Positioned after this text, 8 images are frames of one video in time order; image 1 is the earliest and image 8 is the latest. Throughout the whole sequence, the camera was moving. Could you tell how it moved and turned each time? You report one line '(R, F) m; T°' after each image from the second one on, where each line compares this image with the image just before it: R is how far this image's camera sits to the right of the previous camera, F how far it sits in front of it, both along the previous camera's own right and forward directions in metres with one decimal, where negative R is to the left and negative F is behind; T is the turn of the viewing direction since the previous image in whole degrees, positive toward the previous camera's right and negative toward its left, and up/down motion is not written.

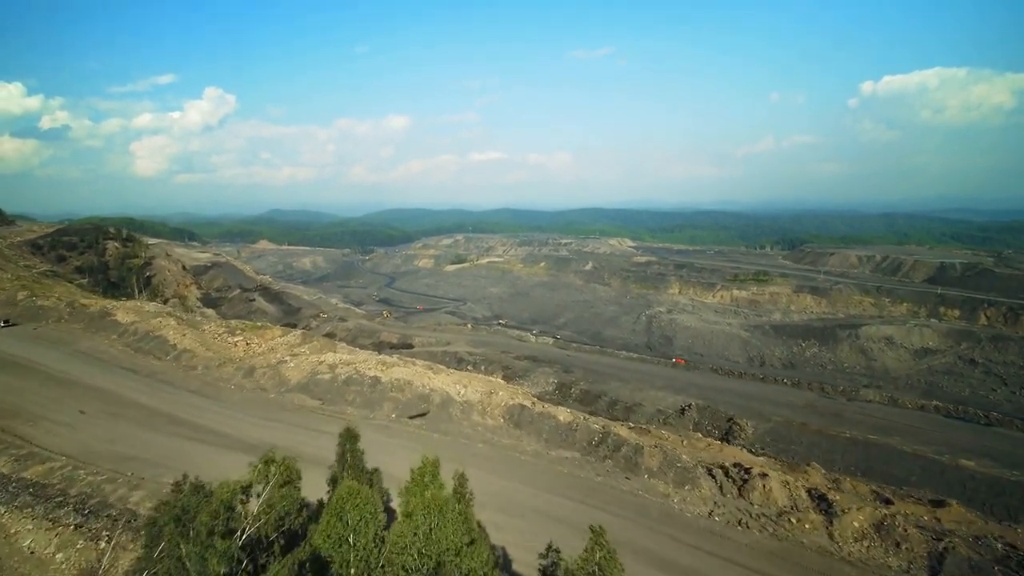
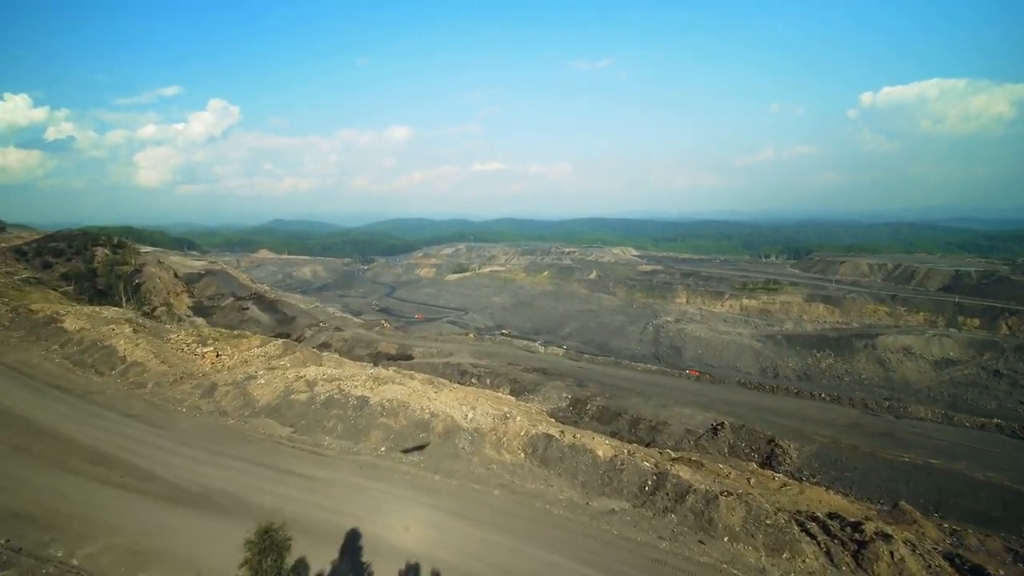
(-0.4, +2.4) m; 0°
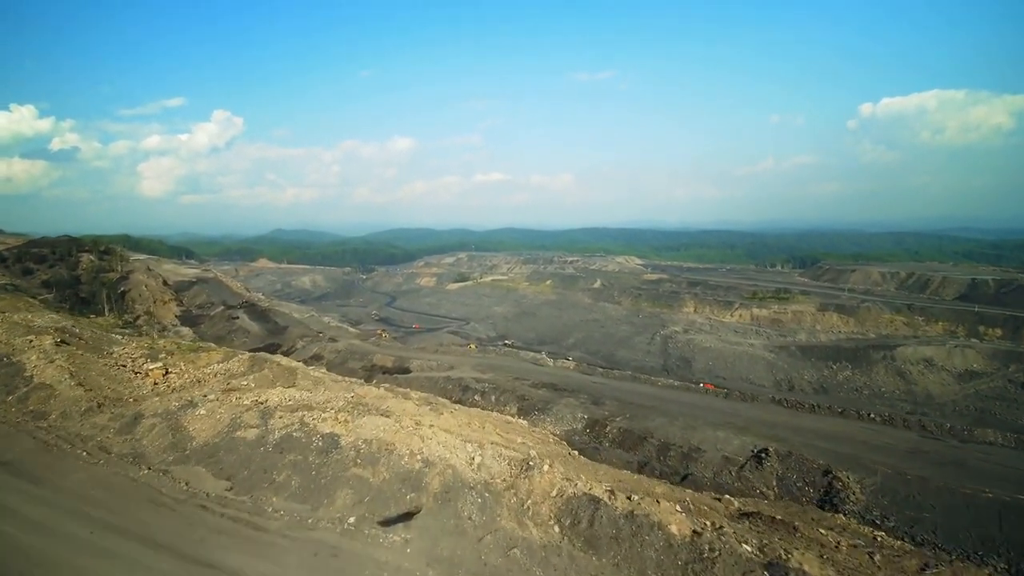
(-0.3, +2.7) m; 0°
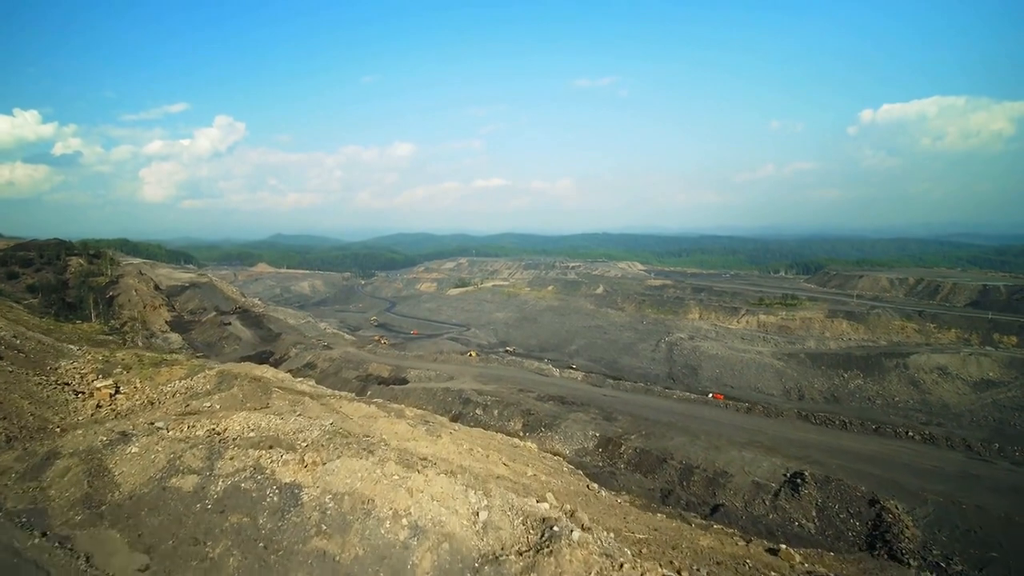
(-0.2, +1.8) m; 0°
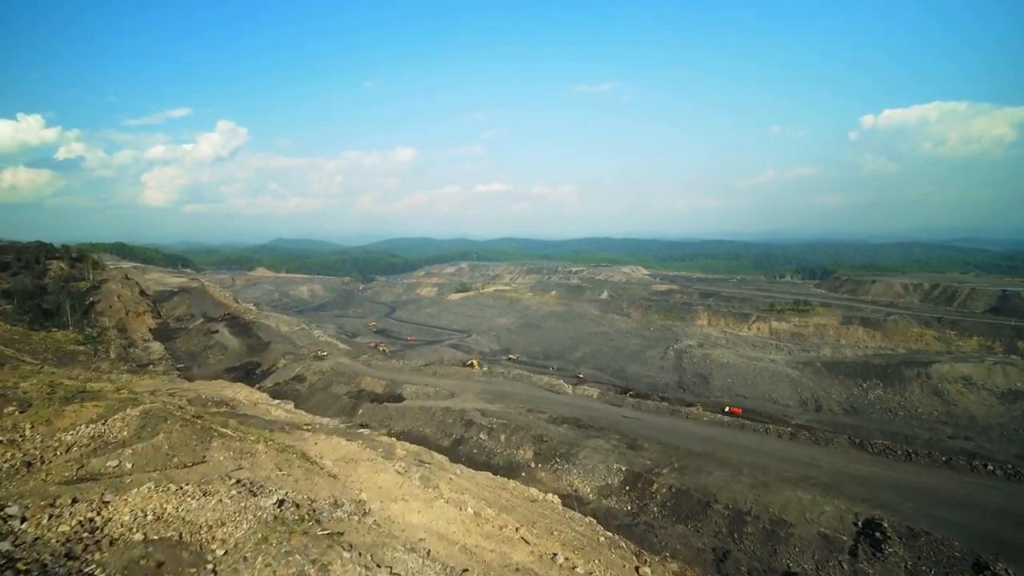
(-0.3, +2.9) m; 0°
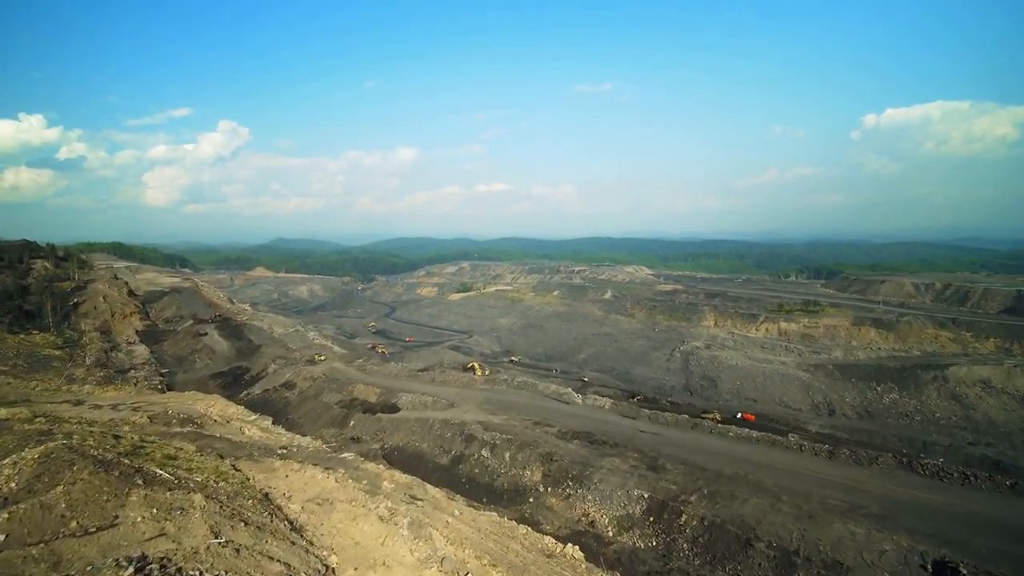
(-0.2, +2.1) m; 0°
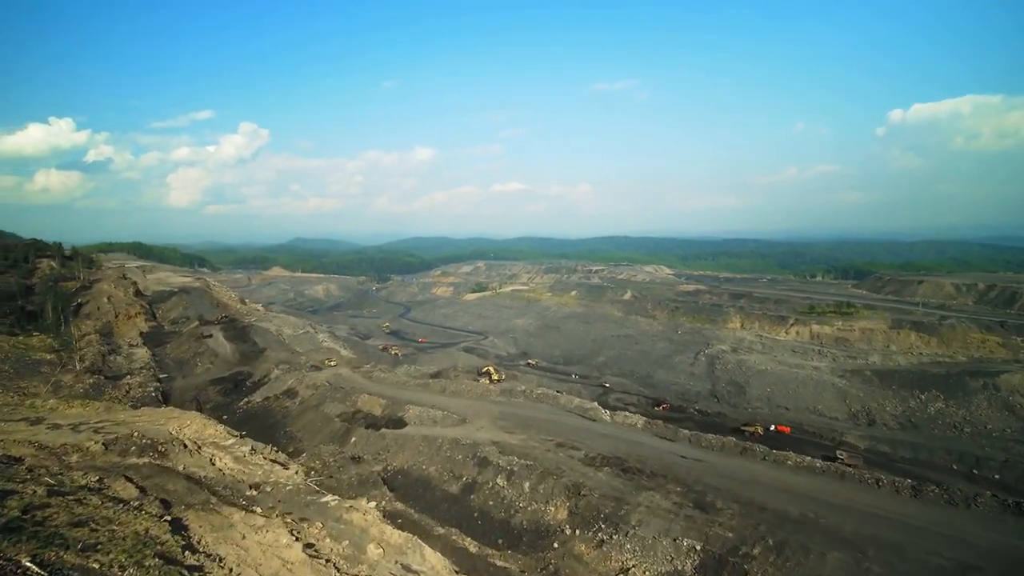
(-0.1, +2.7) m; -2°
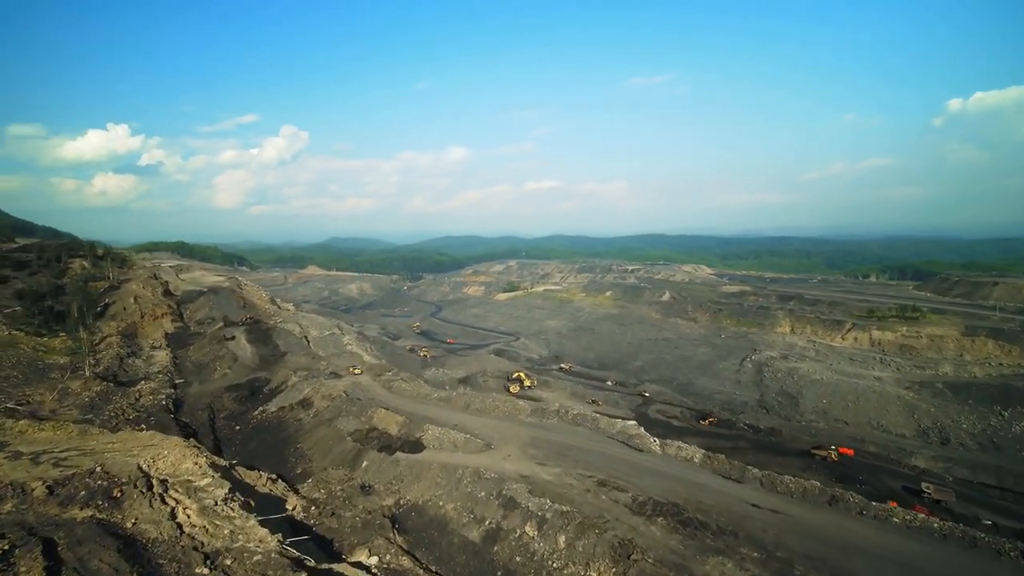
(0.0, +2.9) m; -4°
